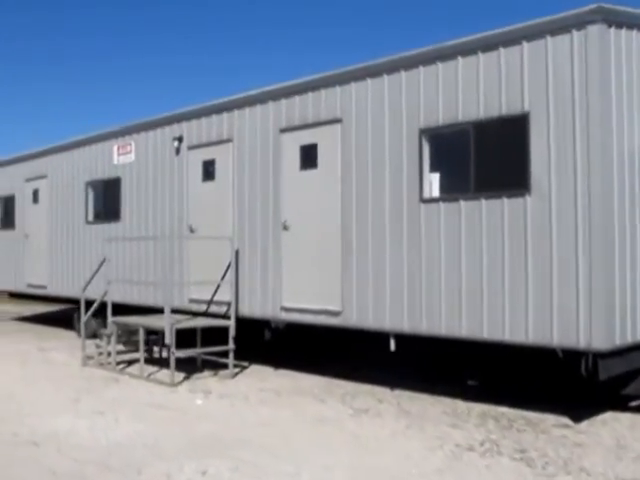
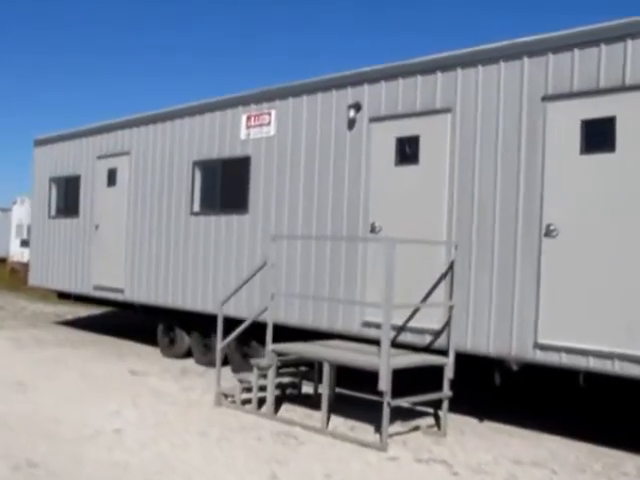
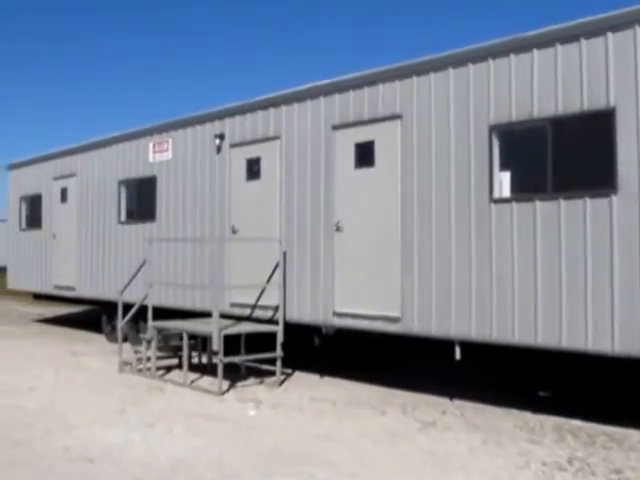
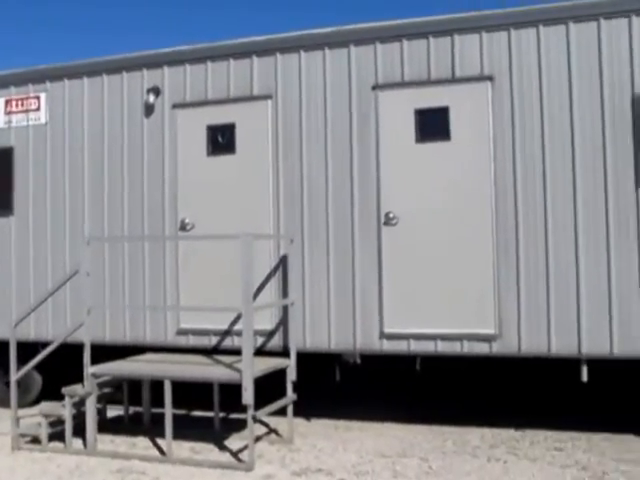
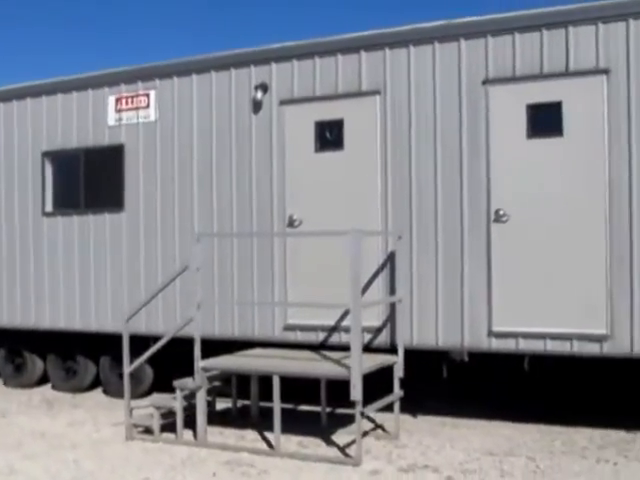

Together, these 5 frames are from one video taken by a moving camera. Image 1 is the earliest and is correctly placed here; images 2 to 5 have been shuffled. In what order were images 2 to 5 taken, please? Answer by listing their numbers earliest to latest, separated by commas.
3, 2, 5, 4
